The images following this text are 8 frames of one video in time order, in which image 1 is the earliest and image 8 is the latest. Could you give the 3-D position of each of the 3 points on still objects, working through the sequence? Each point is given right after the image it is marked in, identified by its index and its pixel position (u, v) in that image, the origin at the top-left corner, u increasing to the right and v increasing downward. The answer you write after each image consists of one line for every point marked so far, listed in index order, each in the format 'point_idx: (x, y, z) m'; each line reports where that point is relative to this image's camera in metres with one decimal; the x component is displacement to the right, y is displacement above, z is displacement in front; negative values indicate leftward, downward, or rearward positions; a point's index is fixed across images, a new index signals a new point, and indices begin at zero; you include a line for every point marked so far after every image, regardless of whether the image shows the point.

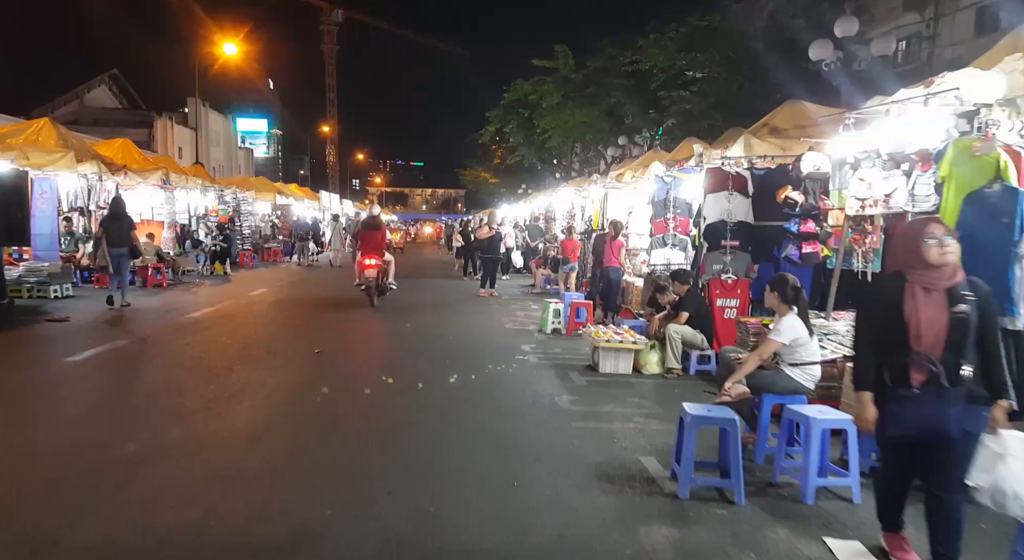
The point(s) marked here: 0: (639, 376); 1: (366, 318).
0: (+1.5, -1.2, +7.5) m
1: (-3.0, -0.7, +12.3) m
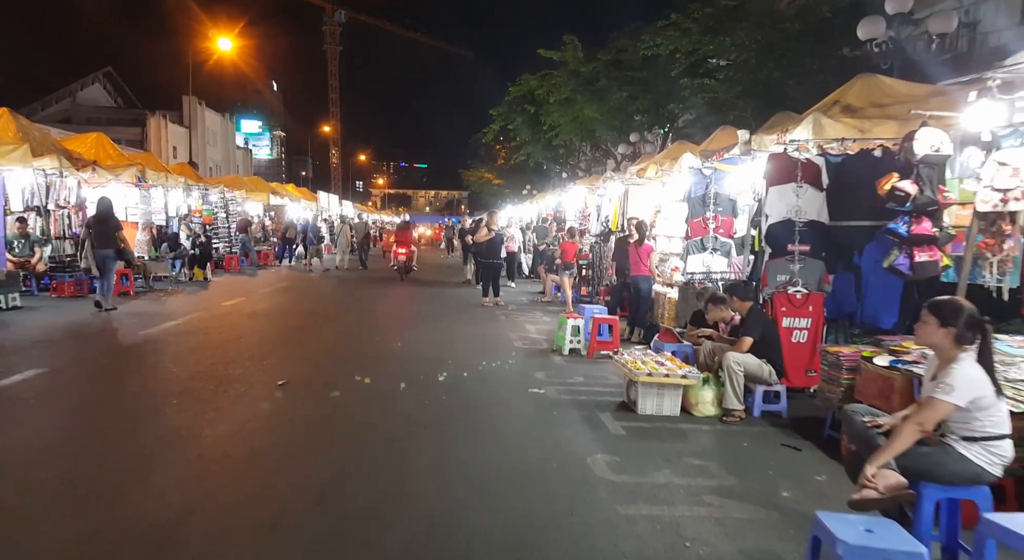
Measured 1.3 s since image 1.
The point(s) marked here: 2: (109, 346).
0: (+1.7, -1.3, +5.8) m
1: (-2.8, -0.9, +10.7) m
2: (-6.3, -1.0, +9.7) m
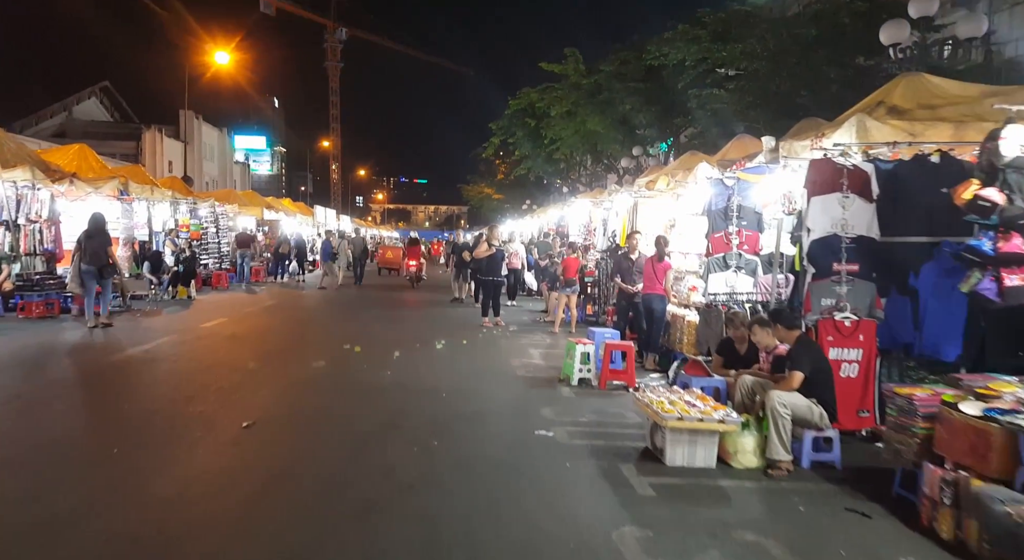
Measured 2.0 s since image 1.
0: (+1.7, -1.5, +4.9) m
1: (-2.8, -1.2, +9.8) m
2: (-6.2, -1.3, +8.7) m
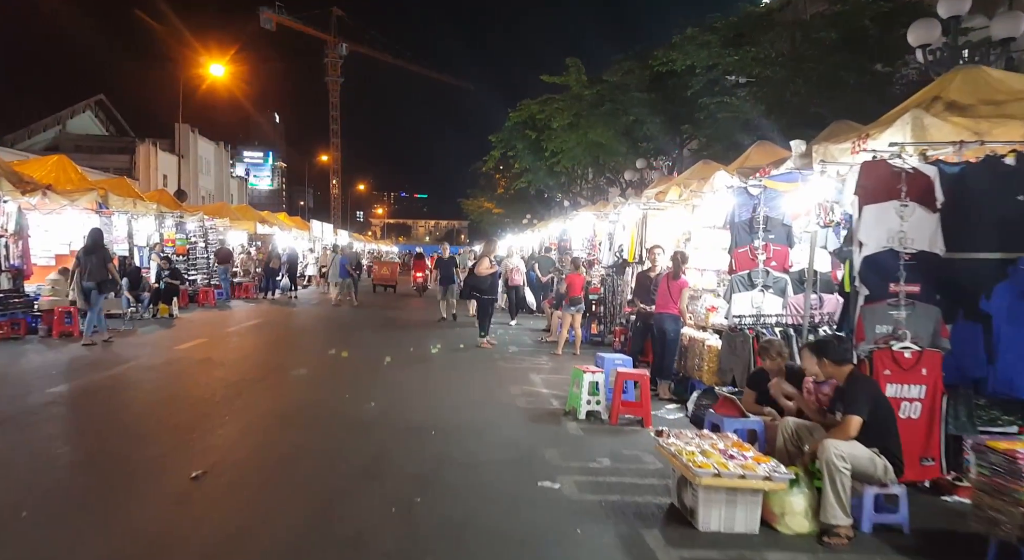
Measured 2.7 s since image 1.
0: (+1.7, -1.7, +4.0) m
1: (-2.8, -1.5, +8.9) m
2: (-6.3, -1.6, +7.8) m
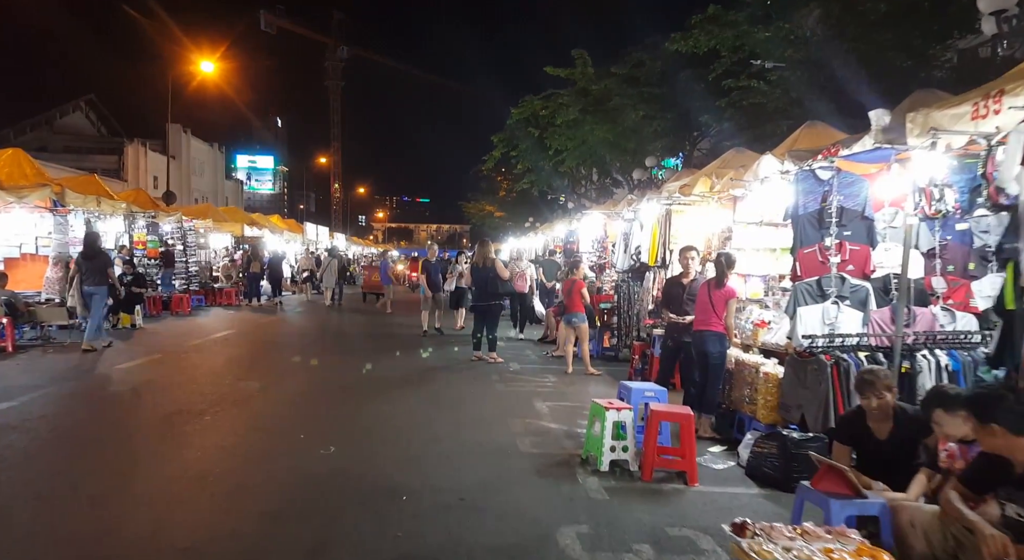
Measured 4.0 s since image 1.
0: (+1.7, -1.8, +2.3) m
1: (-2.8, -1.6, +7.2) m
2: (-6.2, -1.7, +6.2) m
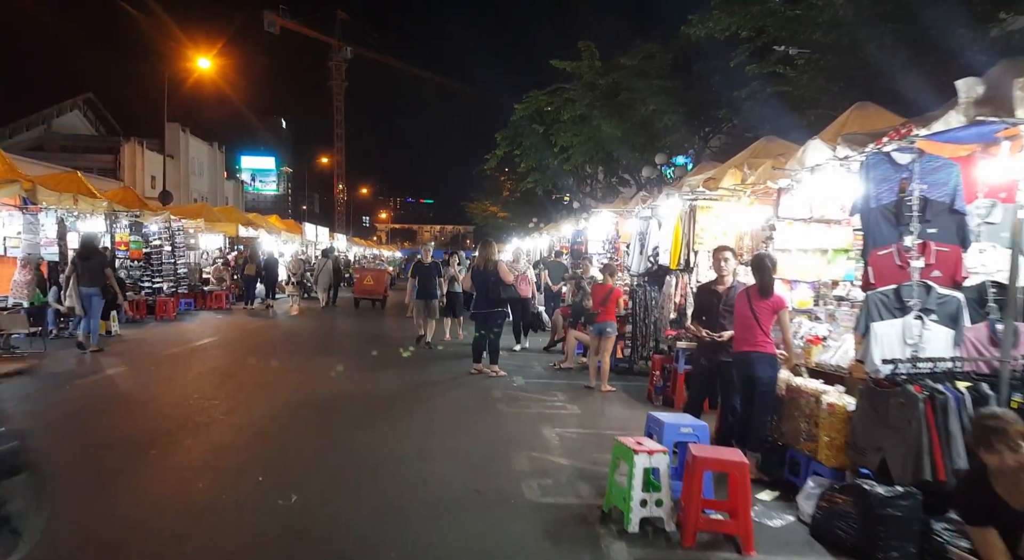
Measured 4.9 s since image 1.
0: (+1.7, -1.8, +1.2) m
1: (-2.7, -1.7, +6.2) m
2: (-6.2, -1.7, +5.2) m
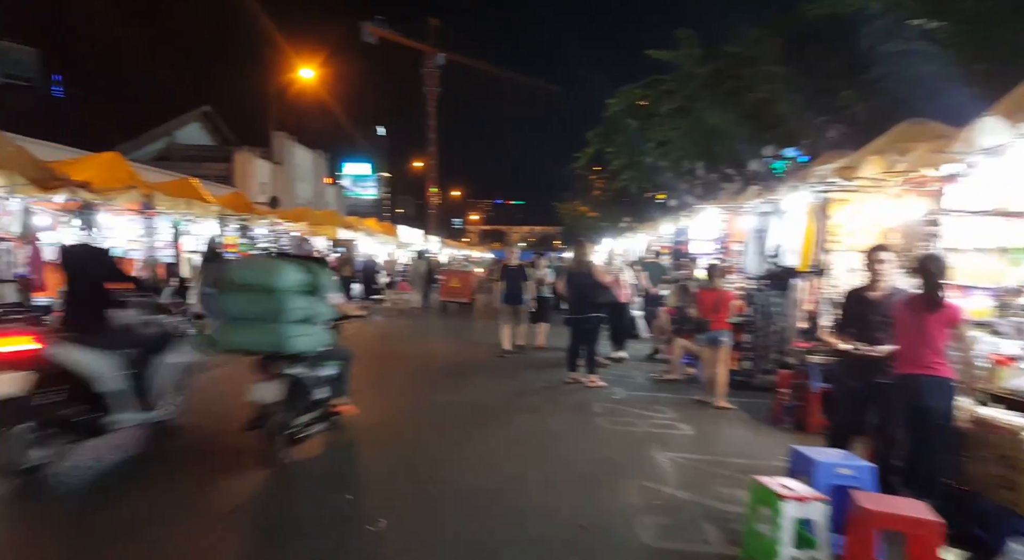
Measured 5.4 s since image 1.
0: (+1.9, -1.8, +0.3) m
1: (-1.8, -1.7, +5.9) m
2: (-5.3, -1.7, +5.4) m
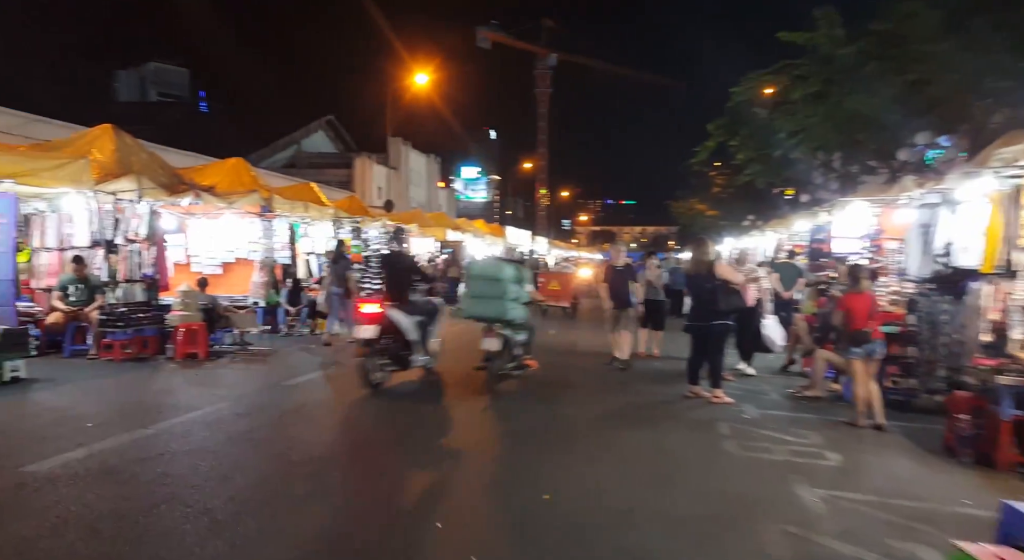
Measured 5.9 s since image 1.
0: (+1.9, -1.9, -0.6) m
1: (-0.8, -1.7, +5.5) m
2: (-4.4, -1.7, +5.6) m
